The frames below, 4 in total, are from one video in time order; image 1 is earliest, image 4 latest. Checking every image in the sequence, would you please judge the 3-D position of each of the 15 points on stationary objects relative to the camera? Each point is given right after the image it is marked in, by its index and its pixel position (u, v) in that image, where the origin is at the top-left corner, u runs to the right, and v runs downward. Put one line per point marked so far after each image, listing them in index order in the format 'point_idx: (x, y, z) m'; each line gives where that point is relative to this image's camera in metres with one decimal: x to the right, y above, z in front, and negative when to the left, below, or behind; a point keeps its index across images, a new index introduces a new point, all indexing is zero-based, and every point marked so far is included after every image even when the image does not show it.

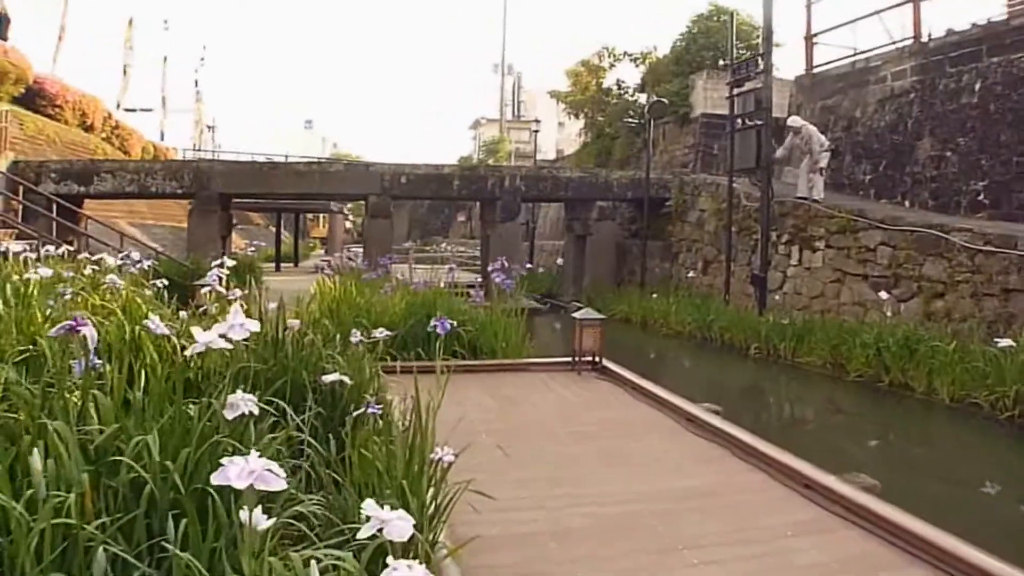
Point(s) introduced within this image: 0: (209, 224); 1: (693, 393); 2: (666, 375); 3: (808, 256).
0: (-4.0, +0.8, +12.2) m
1: (+1.5, -0.9, +7.9) m
2: (+1.4, -0.8, +8.7) m
3: (+3.2, +0.3, +9.9) m
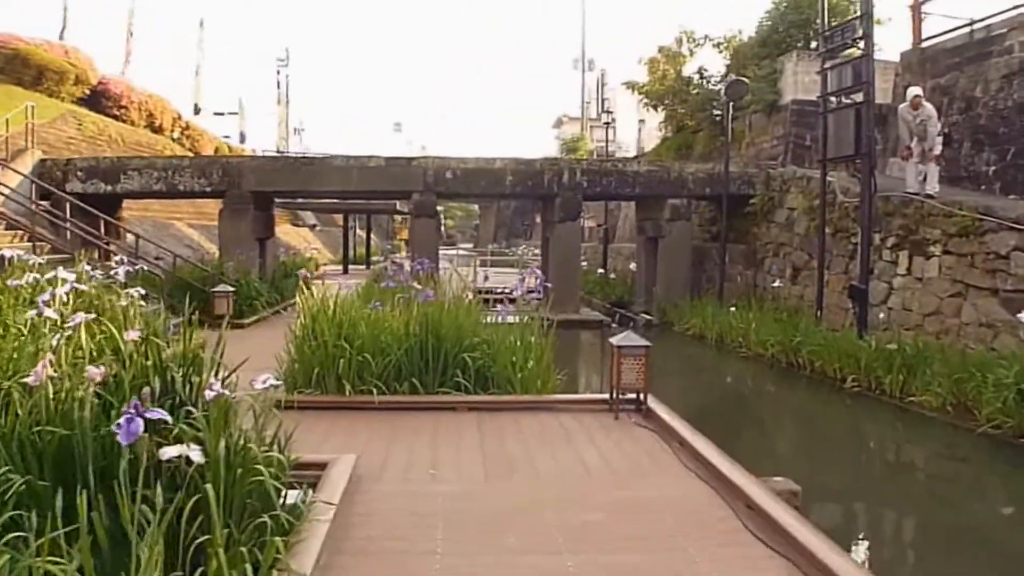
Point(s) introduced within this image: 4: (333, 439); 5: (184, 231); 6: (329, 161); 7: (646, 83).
0: (-3.3, +0.8, +11.2) m
1: (+1.8, -1.0, +6.3) m
2: (+1.7, -0.9, +7.1) m
3: (+3.6, +0.2, +8.2) m
4: (-0.8, -0.7, +4.0) m
5: (-6.4, +1.1, +18.2) m
6: (-2.1, +1.5, +10.9) m
7: (+2.8, +4.3, +19.6) m
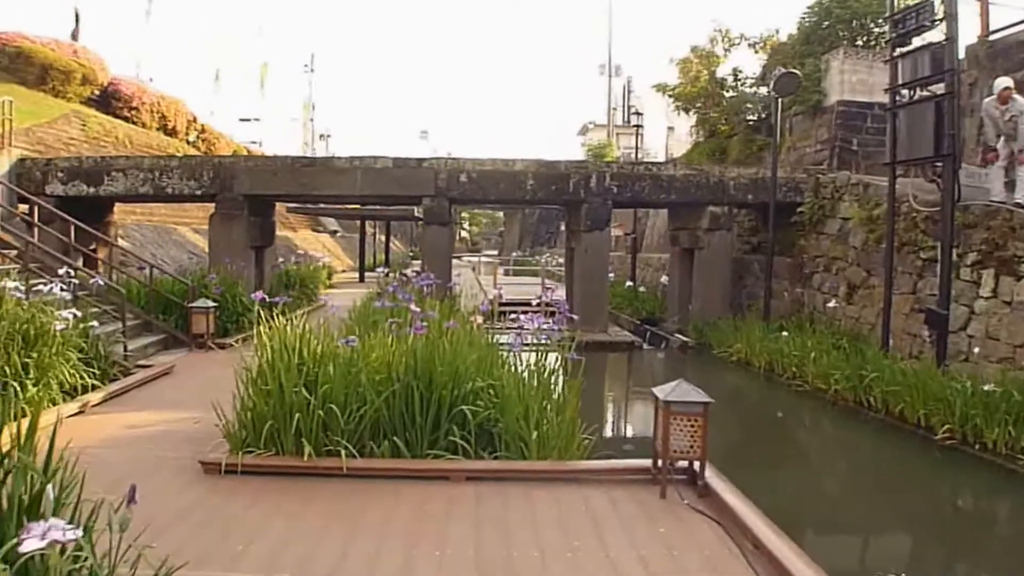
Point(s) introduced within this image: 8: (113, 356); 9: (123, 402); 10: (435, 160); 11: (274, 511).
0: (-3.1, +0.6, +10.2) m
1: (+1.8, -1.1, +5.1) m
2: (+1.8, -1.1, +6.0) m
3: (+3.7, 0.0, +7.0) m
4: (-0.7, -0.8, +2.9) m
5: (-6.0, +1.0, +17.3) m
6: (-1.9, +1.3, +9.9) m
7: (+3.3, +4.0, +18.4) m
8: (-2.7, -0.5, +6.3) m
9: (-2.2, -0.7, +5.4) m
10: (-0.8, +1.4, +10.1) m
11: (-0.8, -0.8, +3.3) m
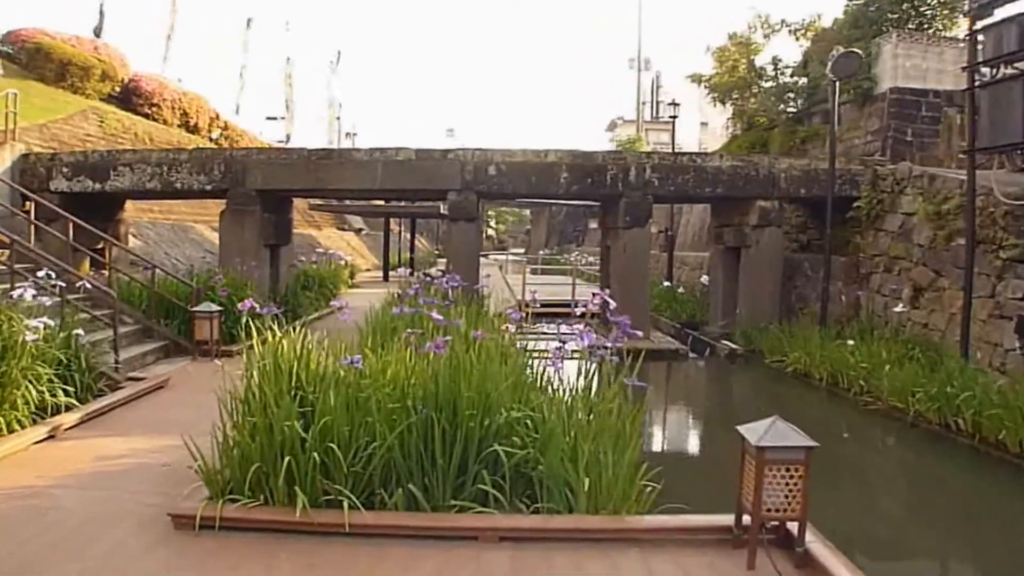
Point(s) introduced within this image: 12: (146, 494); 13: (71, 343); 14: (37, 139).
0: (-2.7, +0.6, +9.5) m
1: (+2.0, -1.2, +4.3) m
2: (+2.0, -1.1, +5.2) m
3: (+4.0, 0.0, +6.2) m
4: (-0.6, -0.8, +2.2) m
5: (-5.5, +0.9, +16.7) m
6: (-1.6, +1.3, +9.2) m
7: (+3.8, +4.0, +17.6) m
8: (-2.5, -0.5, +5.6) m
9: (-2.0, -0.7, +4.7) m
10: (-0.5, +1.4, +9.4) m
11: (-0.7, -0.8, +2.6) m
12: (-1.4, -0.8, +3.5) m
13: (-2.5, -0.3, +5.2) m
14: (-7.4, +2.3, +14.5) m
